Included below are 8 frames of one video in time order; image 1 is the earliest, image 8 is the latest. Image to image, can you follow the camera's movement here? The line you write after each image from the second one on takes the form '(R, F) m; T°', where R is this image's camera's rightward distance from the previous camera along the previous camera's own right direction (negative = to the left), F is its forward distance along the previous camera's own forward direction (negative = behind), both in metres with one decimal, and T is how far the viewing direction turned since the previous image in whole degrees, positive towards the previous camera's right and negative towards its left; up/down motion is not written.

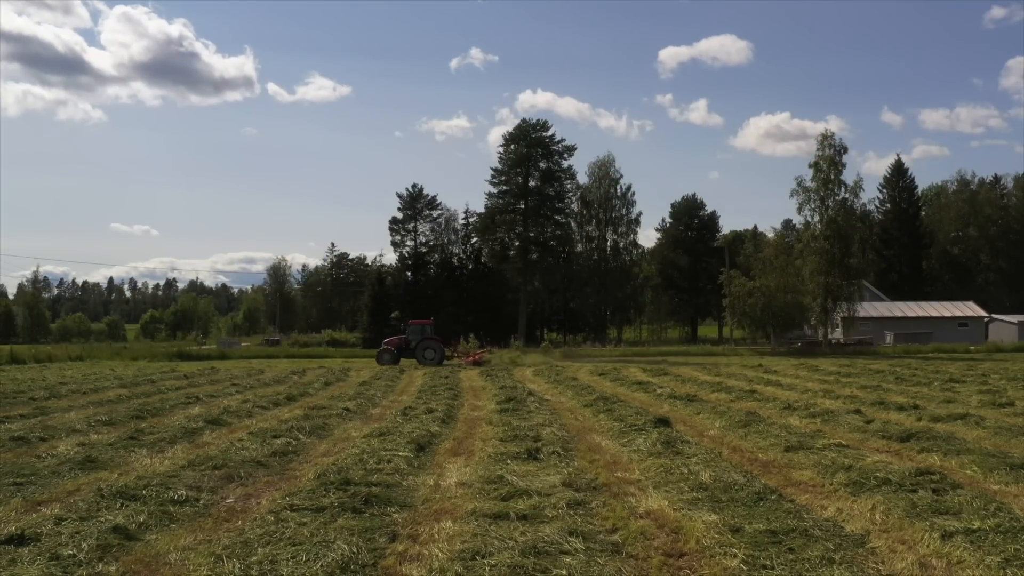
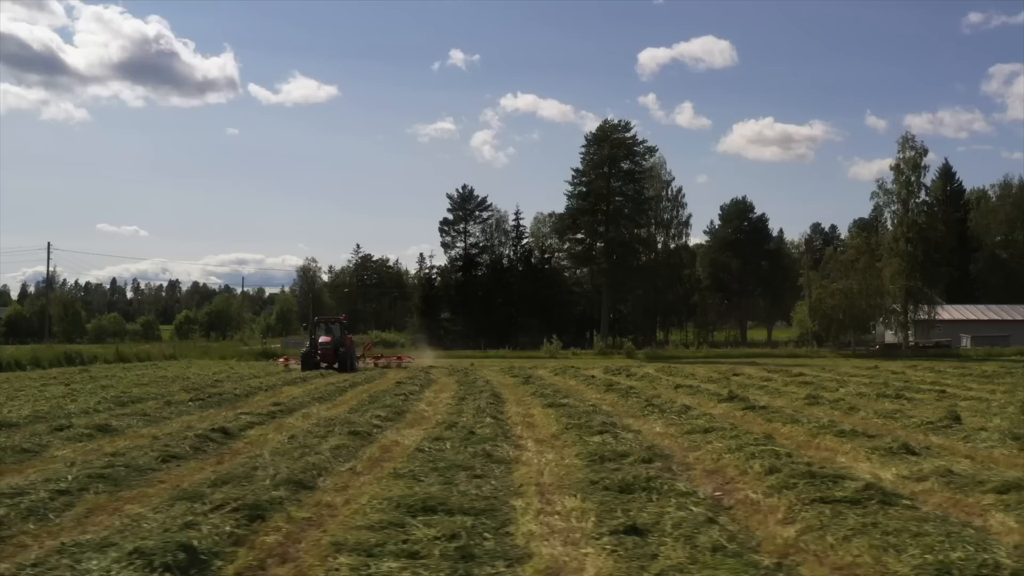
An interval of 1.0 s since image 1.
(-5.3, +0.1) m; 0°
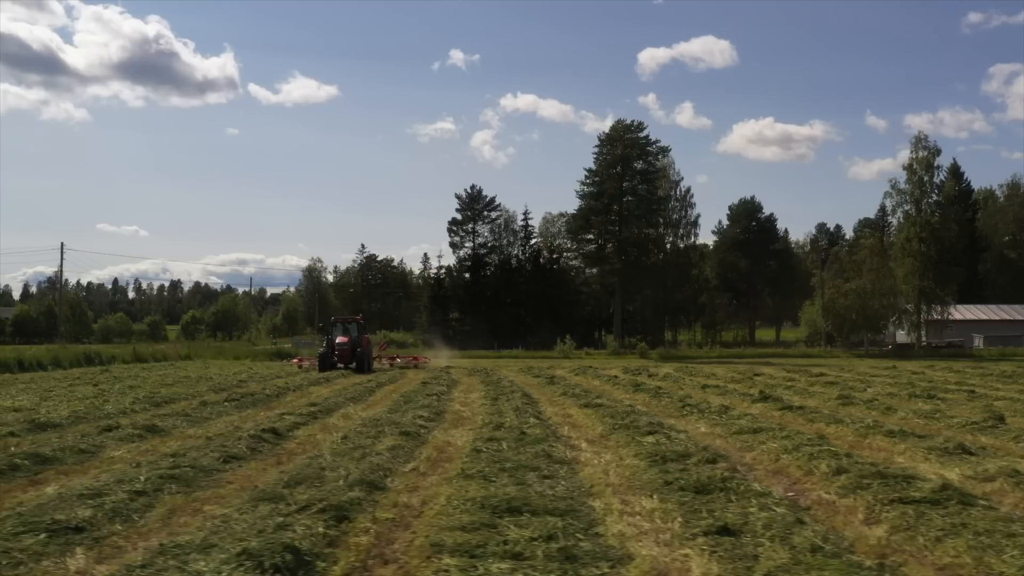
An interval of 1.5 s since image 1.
(-0.8, 0.0) m; 0°
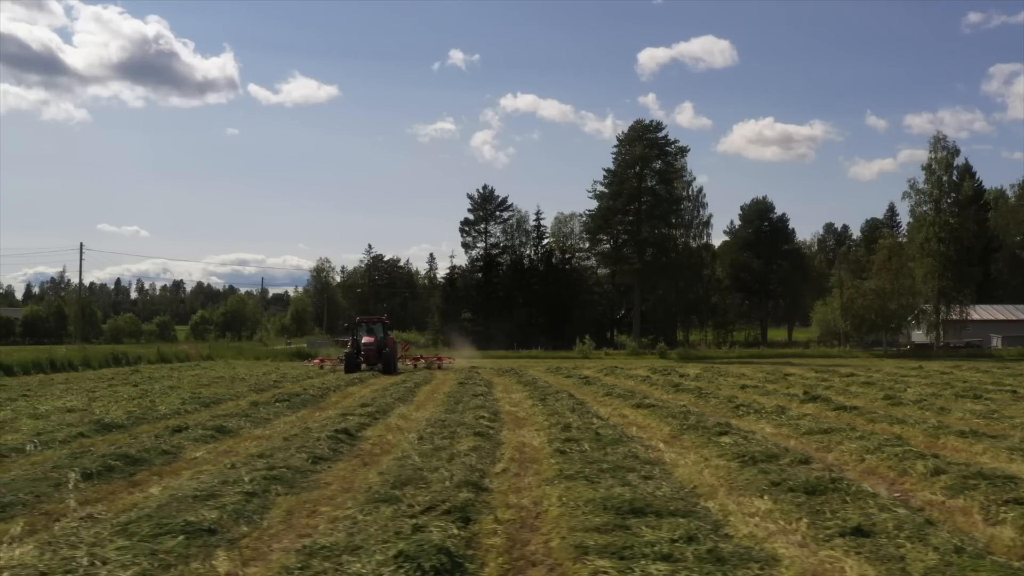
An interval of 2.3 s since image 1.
(-1.1, 0.0) m; 0°
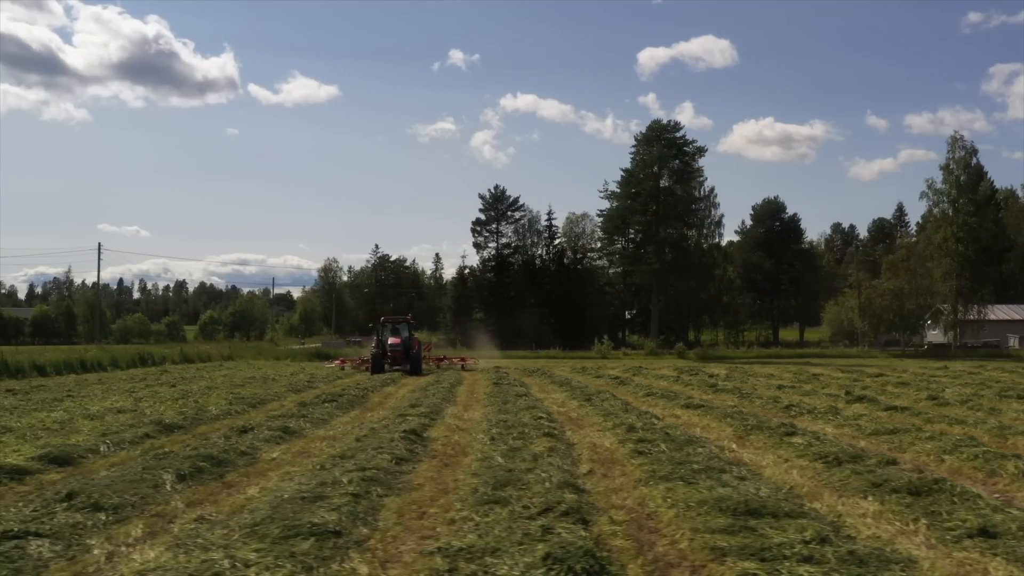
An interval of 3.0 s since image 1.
(-1.0, 0.0) m; 0°
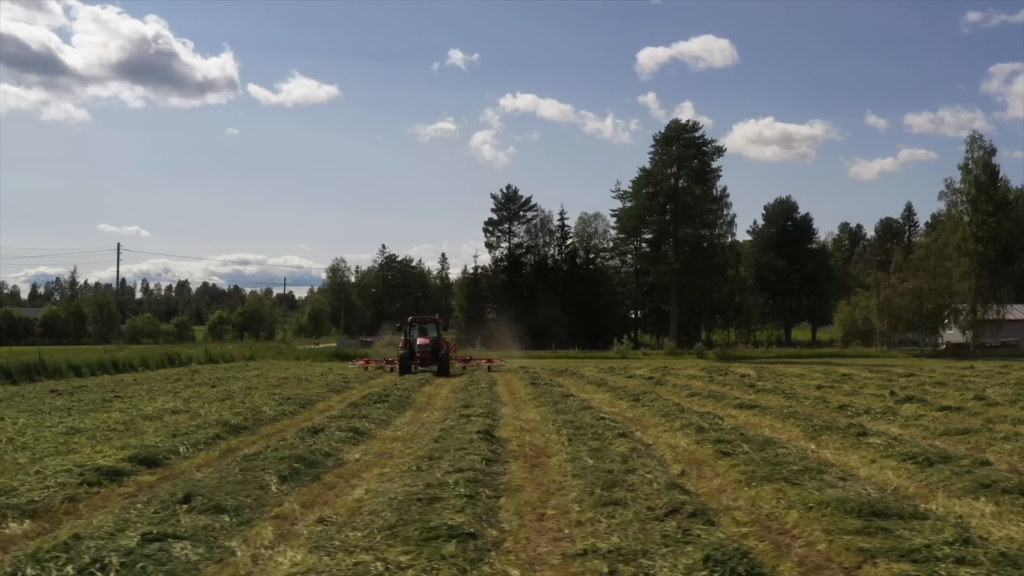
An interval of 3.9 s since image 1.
(-1.1, 0.0) m; 0°
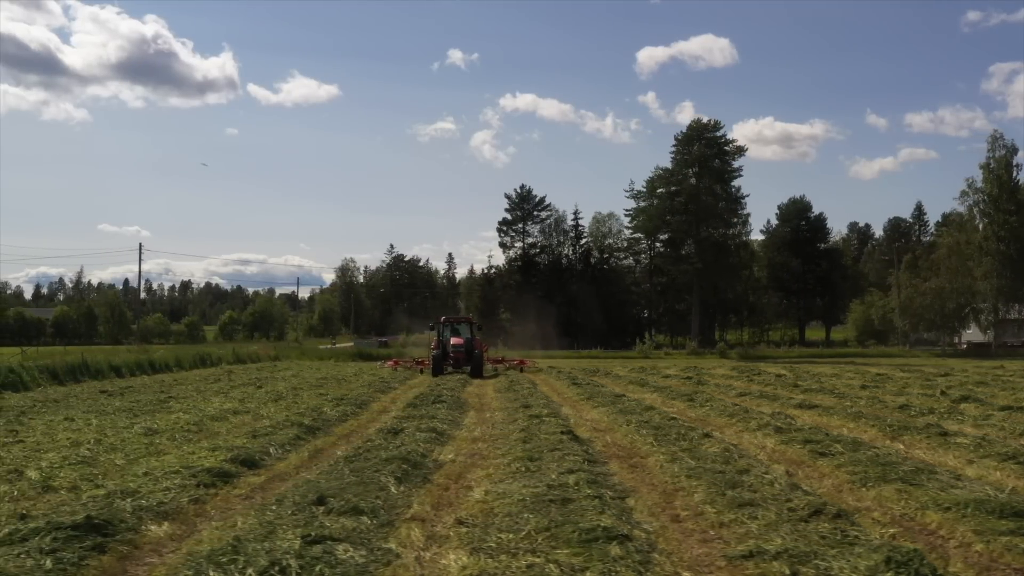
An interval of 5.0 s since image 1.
(-1.2, 0.0) m; 0°
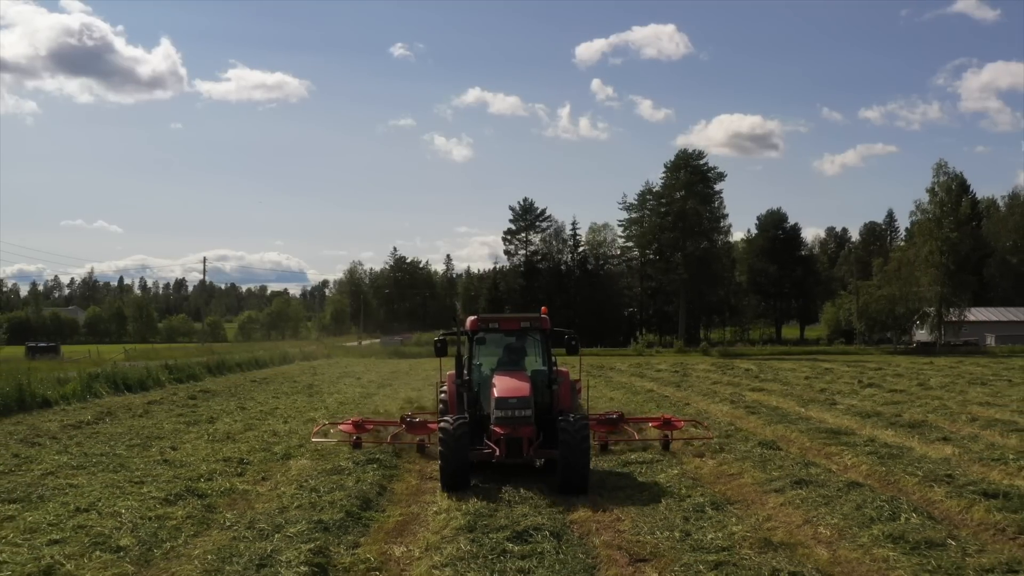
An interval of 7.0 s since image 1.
(-1.7, -7.0) m; +1°
